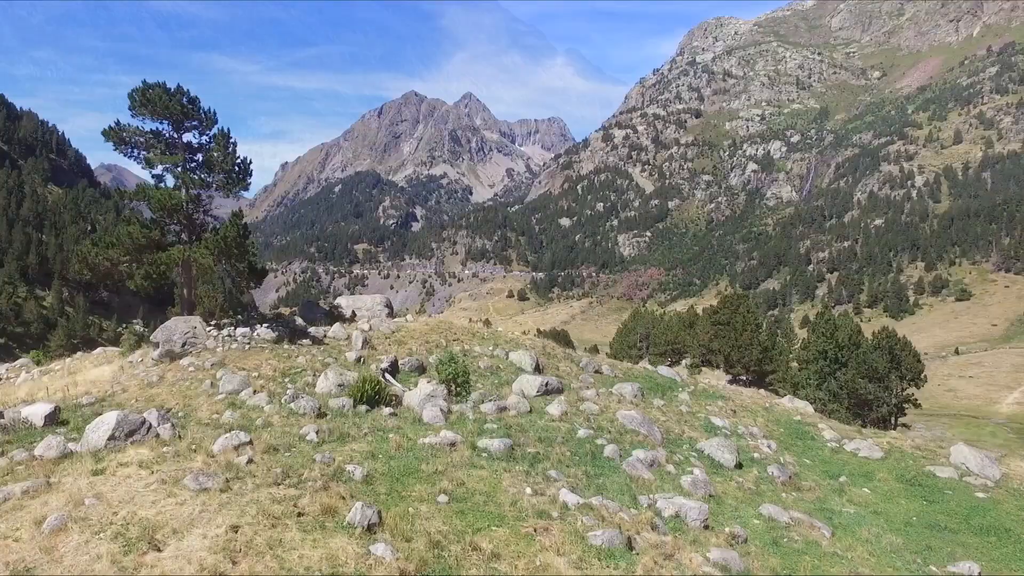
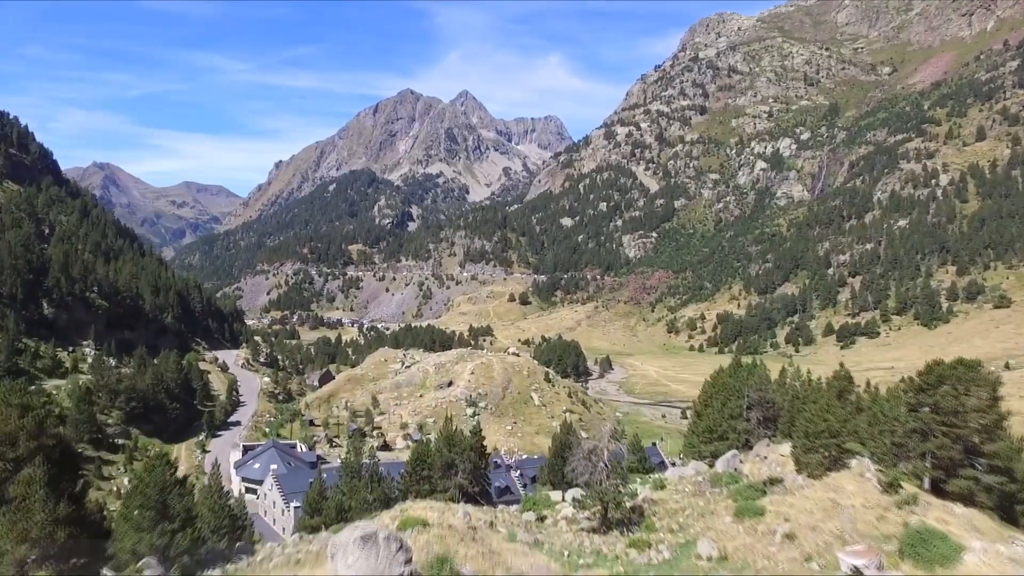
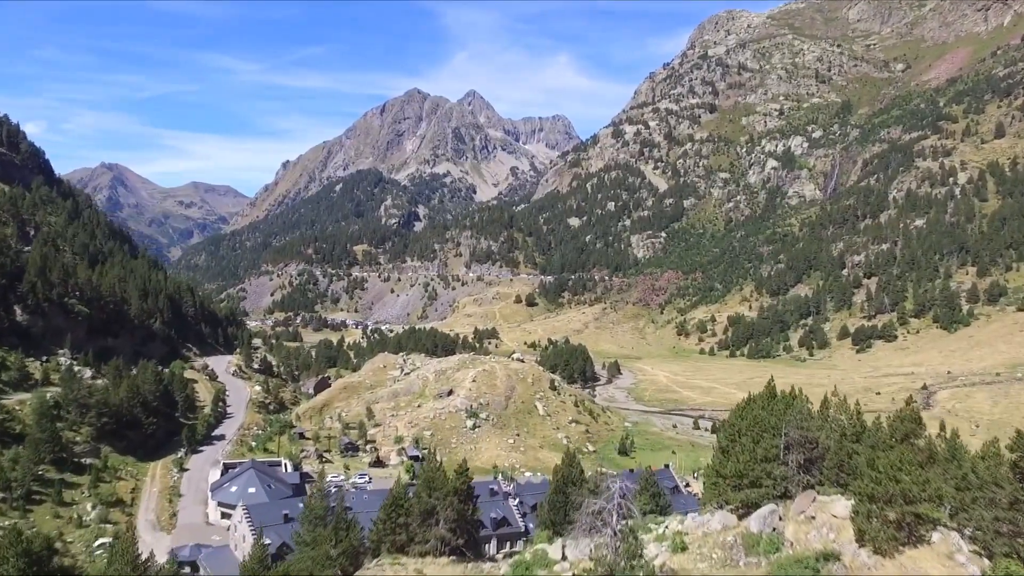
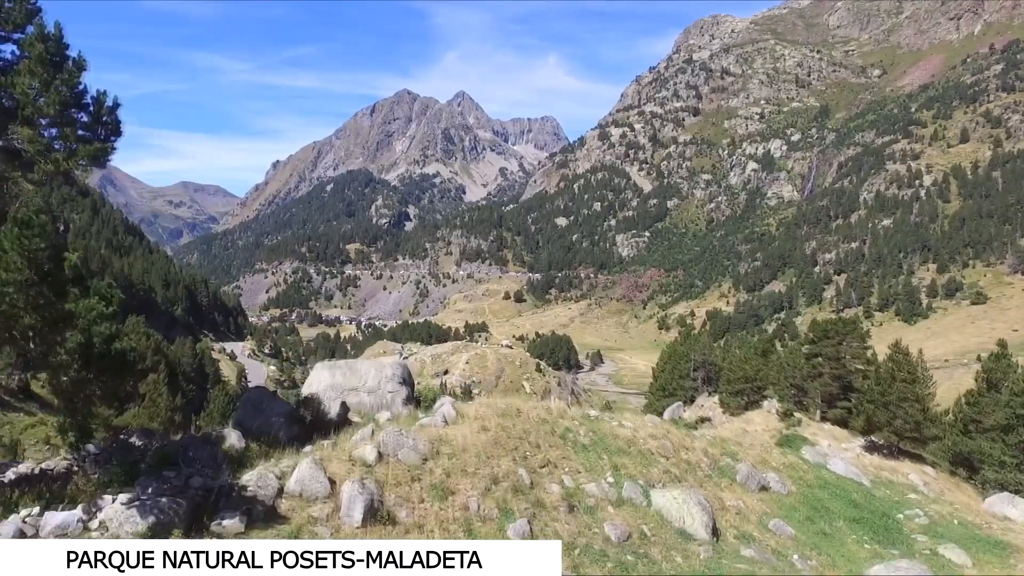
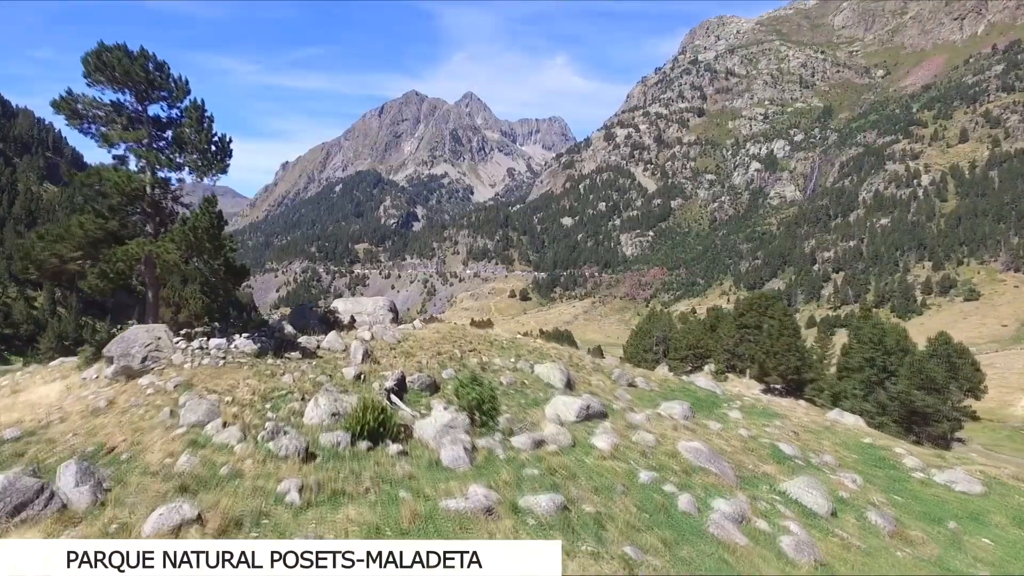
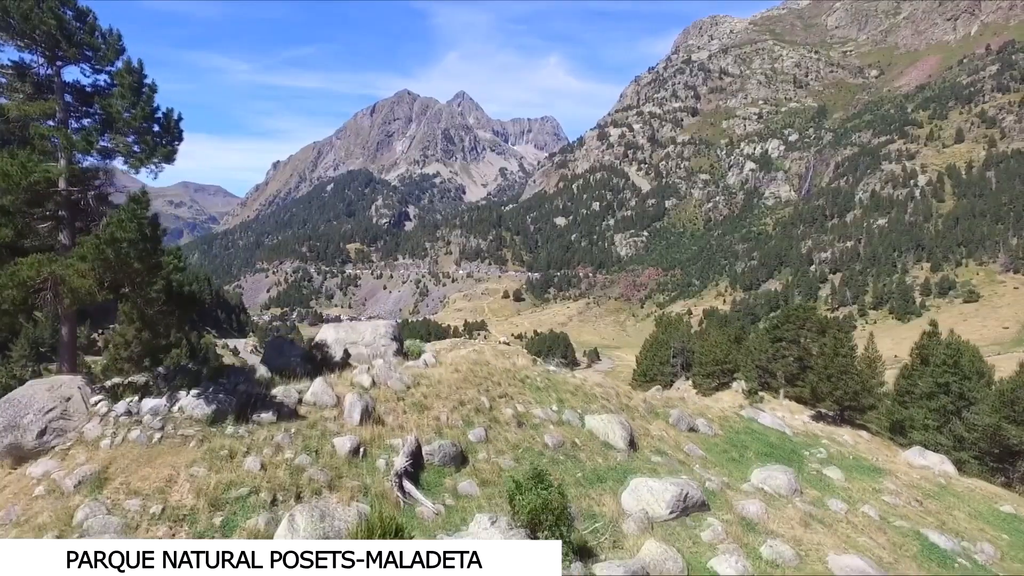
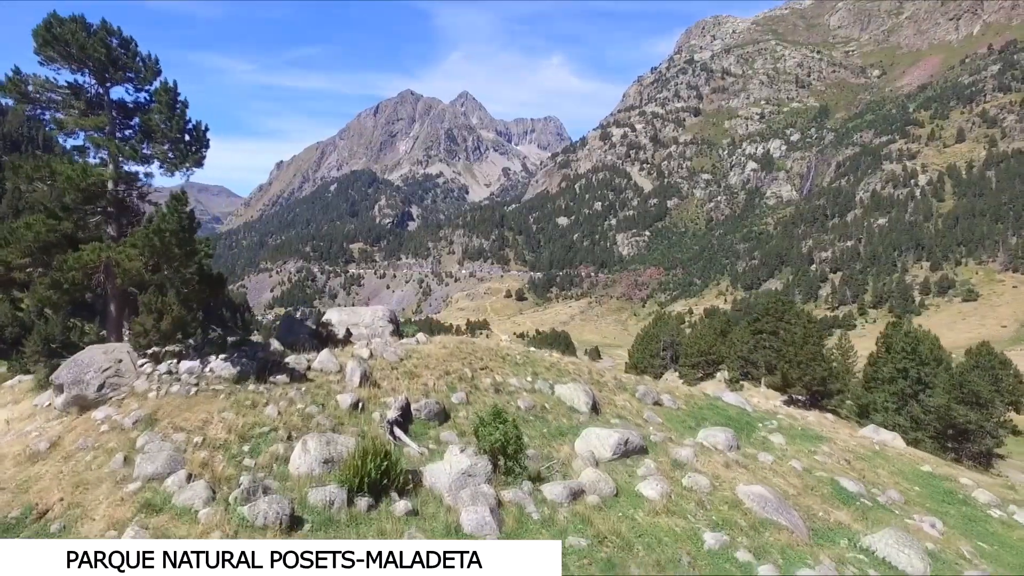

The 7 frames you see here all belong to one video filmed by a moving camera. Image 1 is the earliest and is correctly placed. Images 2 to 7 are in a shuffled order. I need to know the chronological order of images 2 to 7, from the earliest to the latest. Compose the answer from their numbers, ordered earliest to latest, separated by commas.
5, 7, 6, 4, 2, 3
